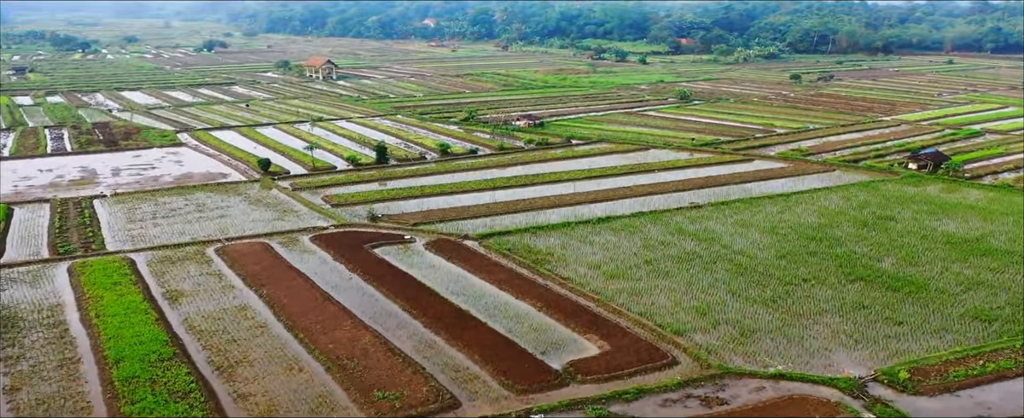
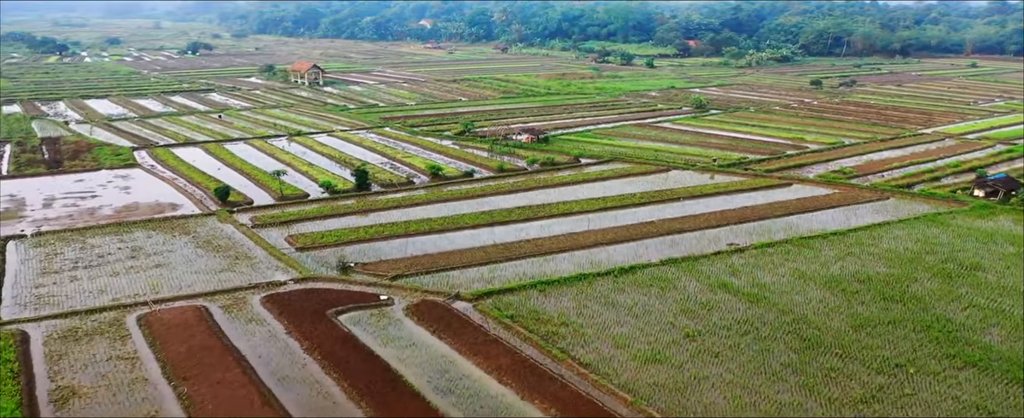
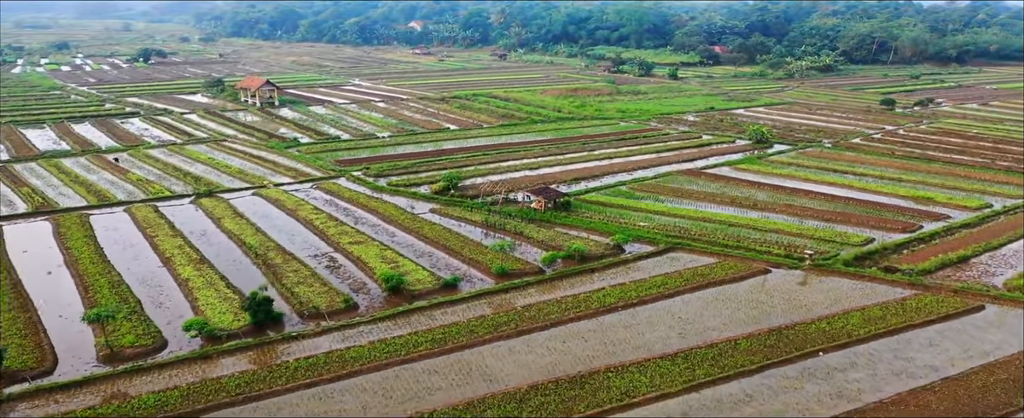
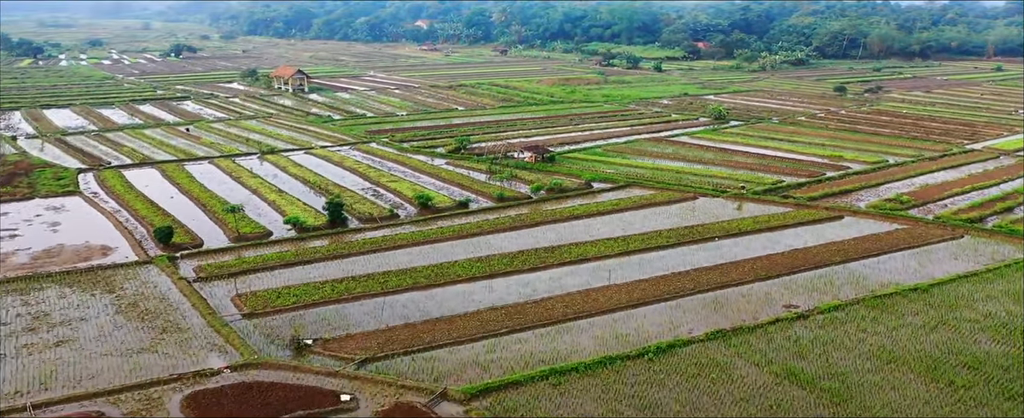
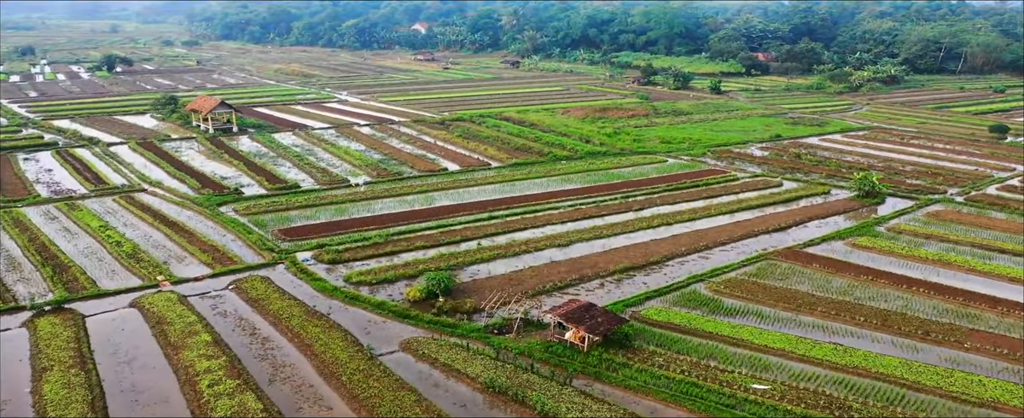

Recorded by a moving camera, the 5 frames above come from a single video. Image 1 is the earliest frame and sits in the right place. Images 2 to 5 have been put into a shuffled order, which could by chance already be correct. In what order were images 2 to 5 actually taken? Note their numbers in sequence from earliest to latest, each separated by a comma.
2, 4, 3, 5
